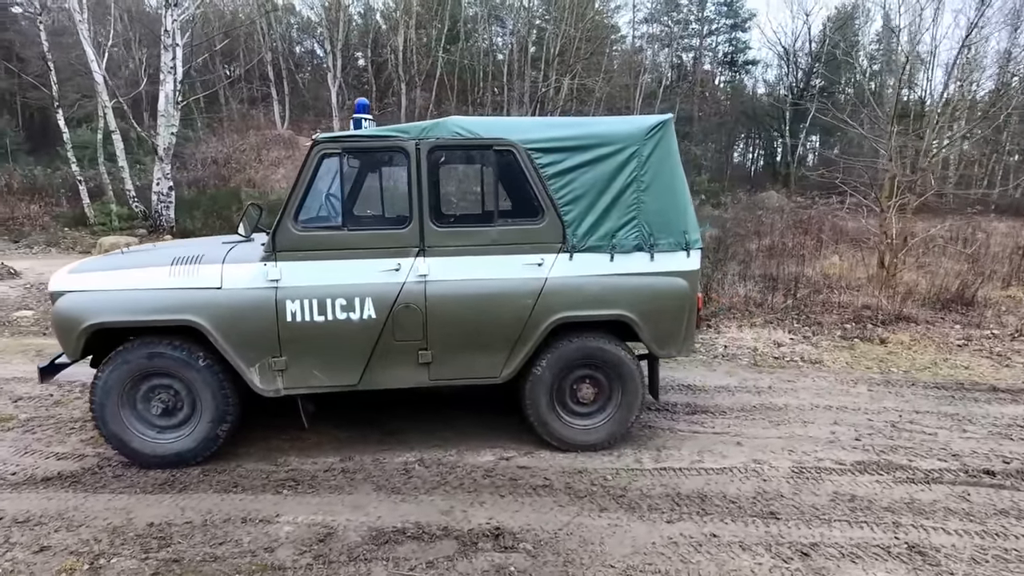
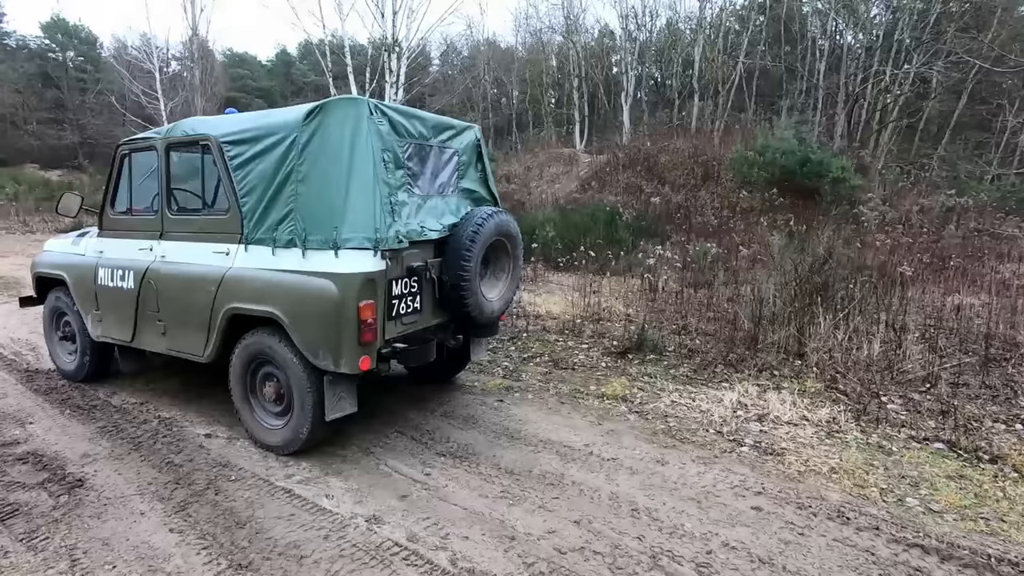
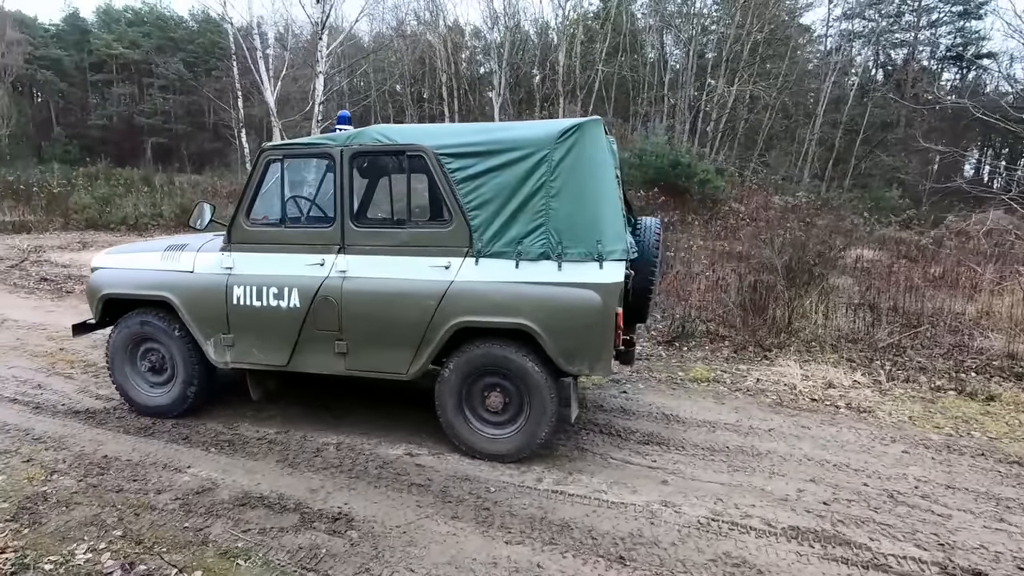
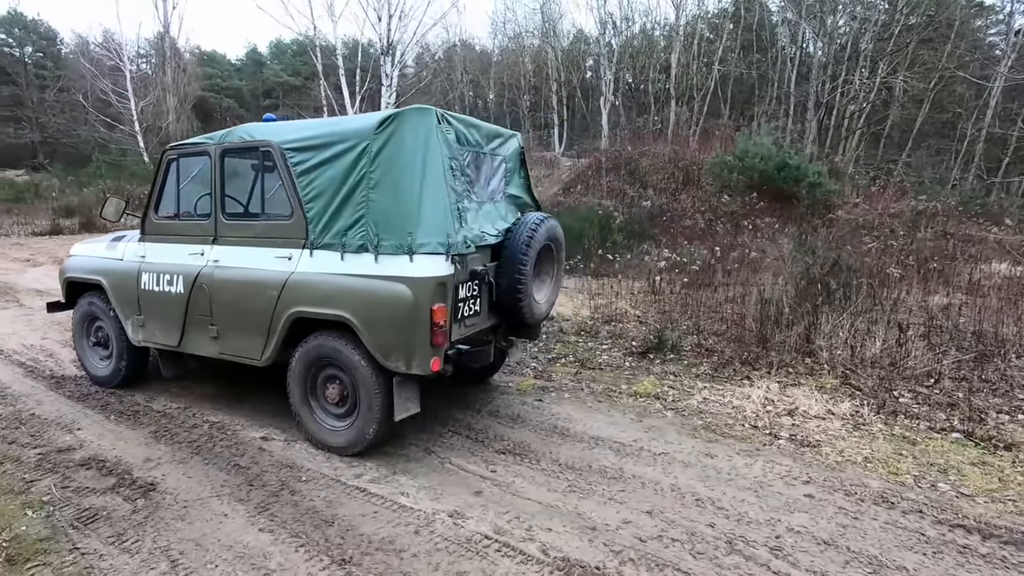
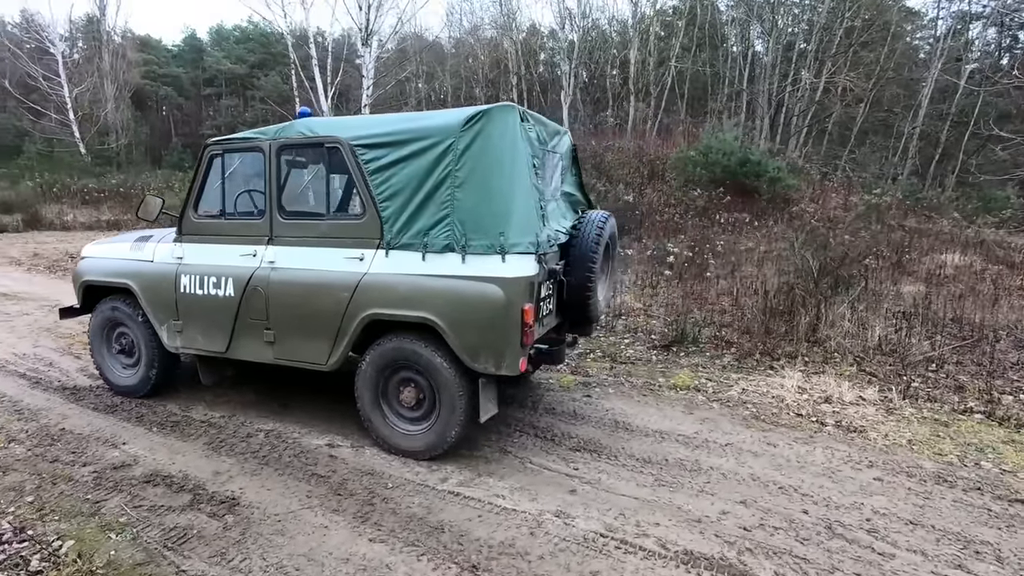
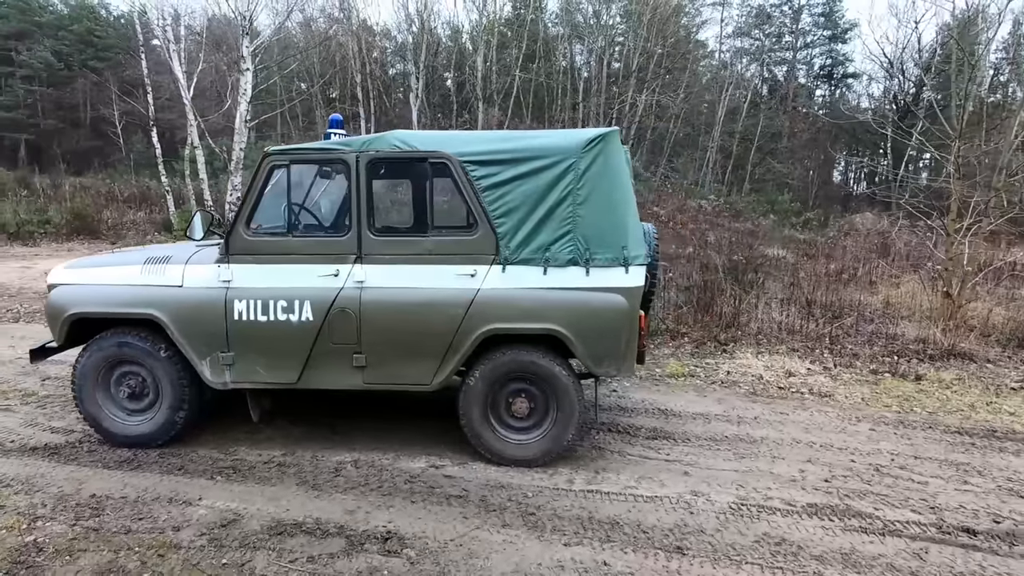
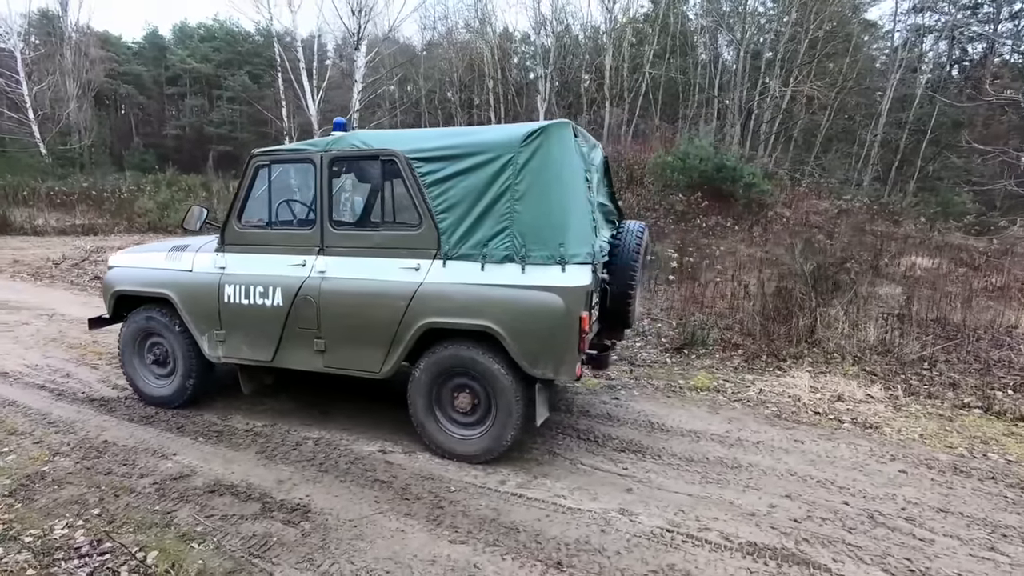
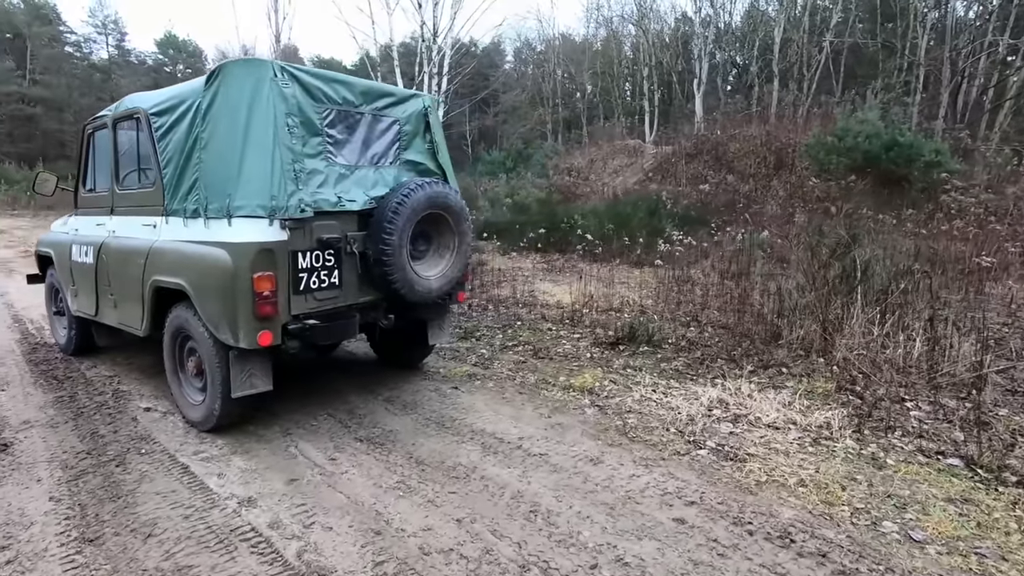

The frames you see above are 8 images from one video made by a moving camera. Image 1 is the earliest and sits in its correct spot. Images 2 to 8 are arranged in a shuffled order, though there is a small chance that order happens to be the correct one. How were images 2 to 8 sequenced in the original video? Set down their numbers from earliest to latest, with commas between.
6, 3, 7, 5, 4, 2, 8
